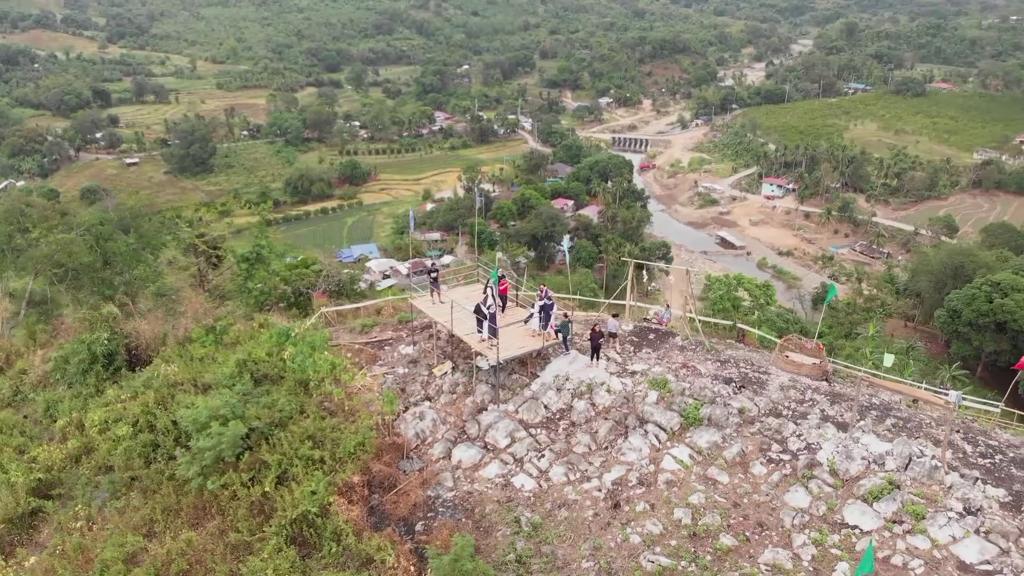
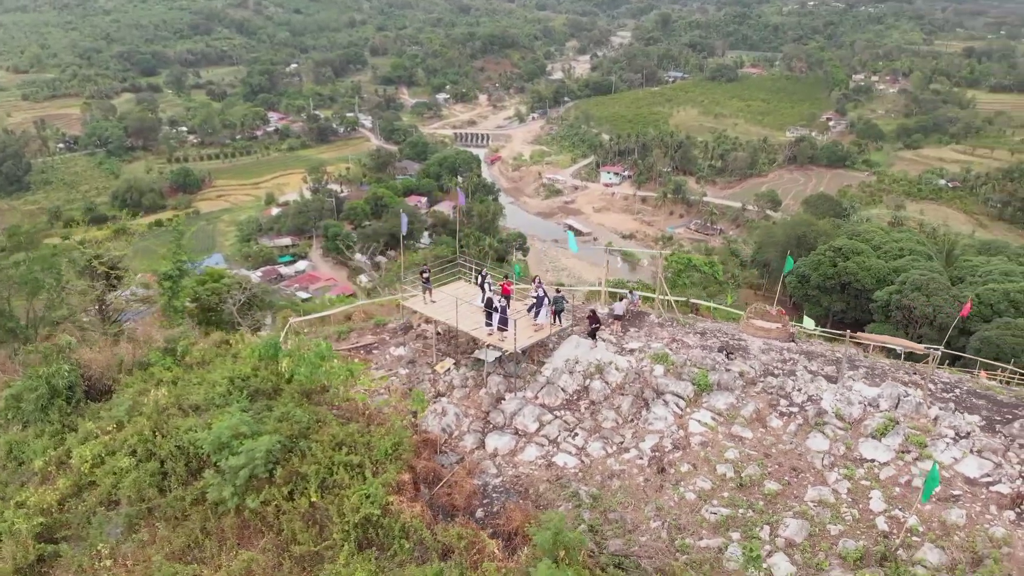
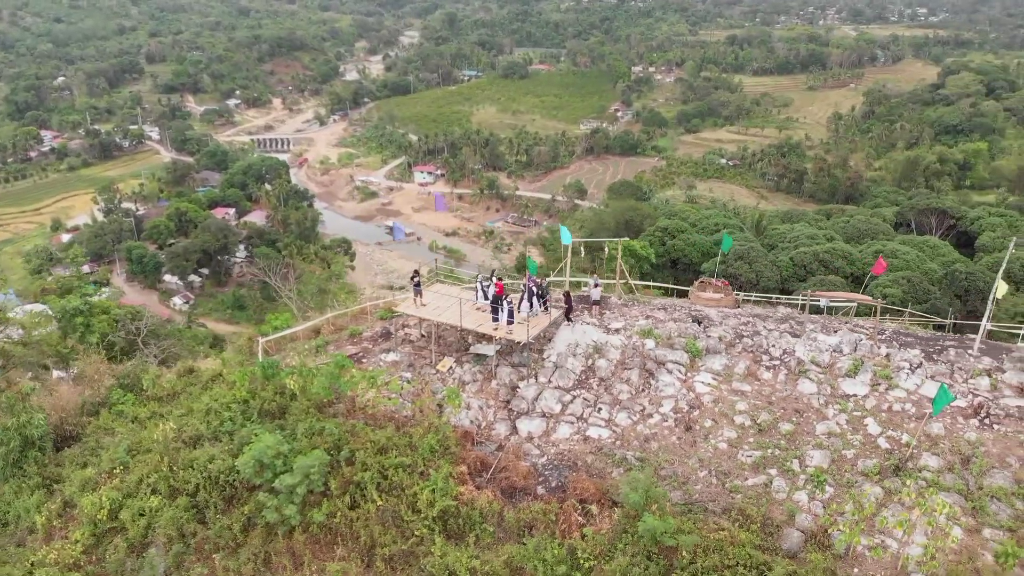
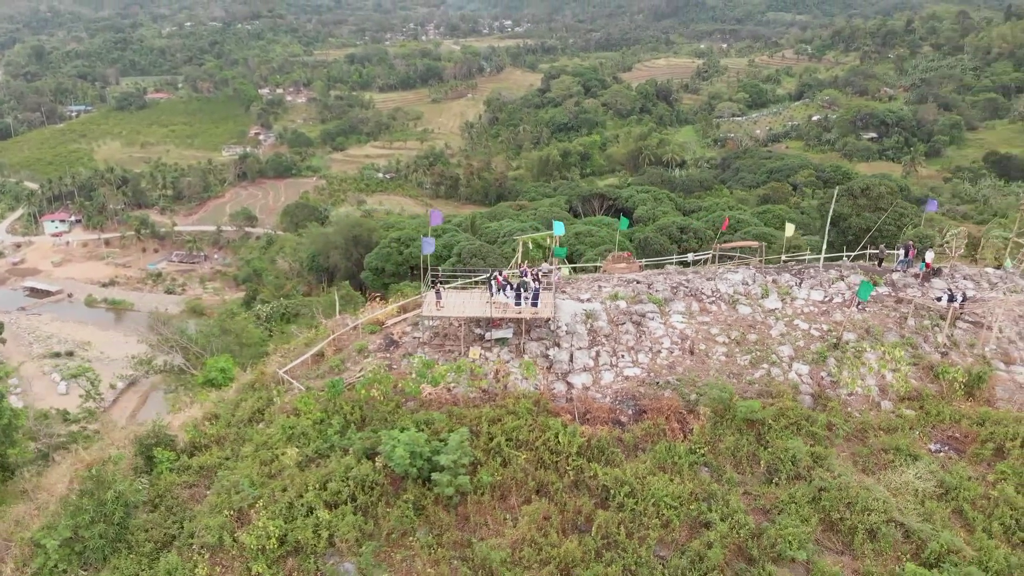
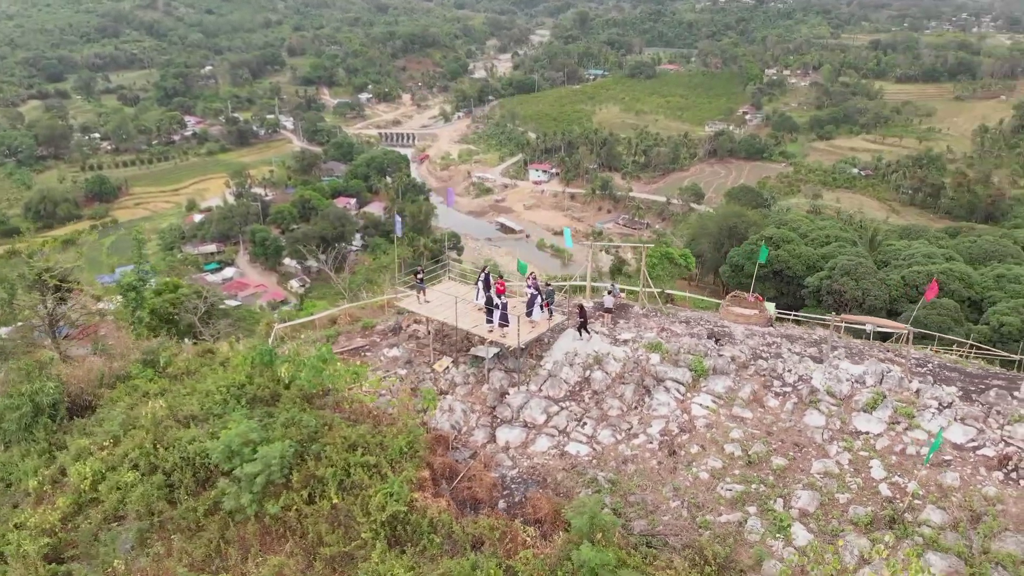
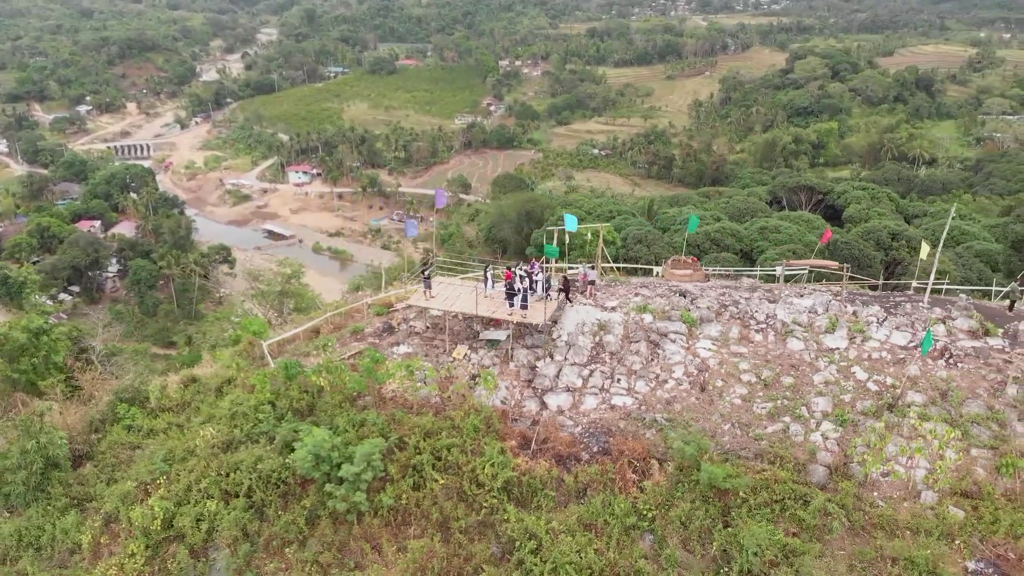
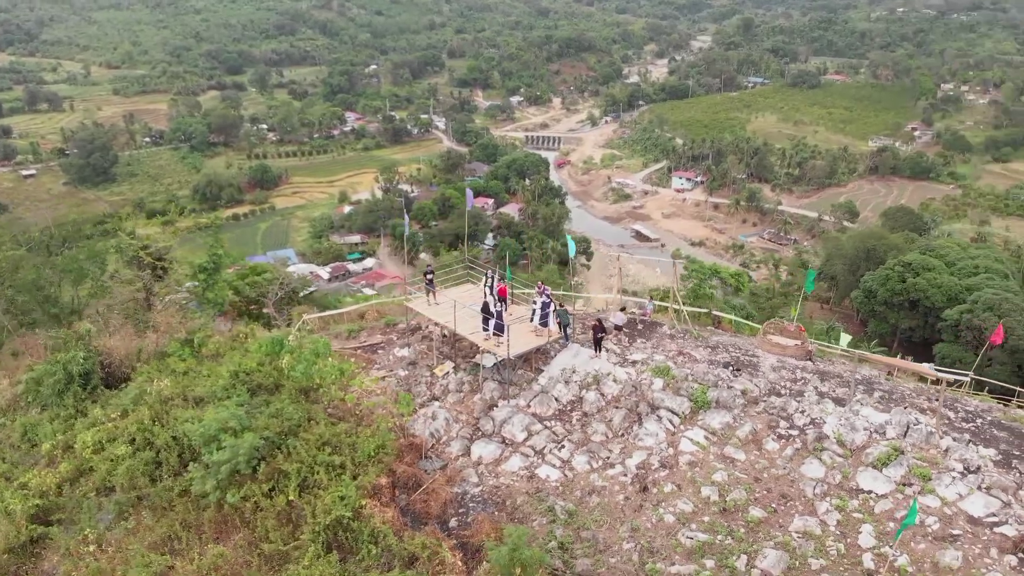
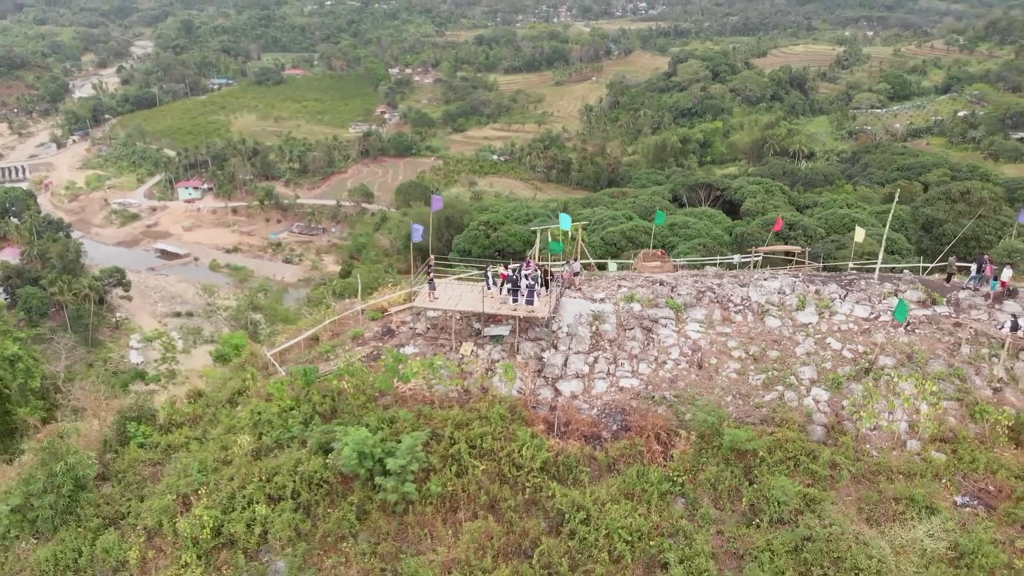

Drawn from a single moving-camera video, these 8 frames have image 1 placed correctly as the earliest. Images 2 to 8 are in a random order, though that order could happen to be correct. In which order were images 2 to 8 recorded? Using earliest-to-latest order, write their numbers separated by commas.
7, 2, 5, 3, 6, 8, 4
